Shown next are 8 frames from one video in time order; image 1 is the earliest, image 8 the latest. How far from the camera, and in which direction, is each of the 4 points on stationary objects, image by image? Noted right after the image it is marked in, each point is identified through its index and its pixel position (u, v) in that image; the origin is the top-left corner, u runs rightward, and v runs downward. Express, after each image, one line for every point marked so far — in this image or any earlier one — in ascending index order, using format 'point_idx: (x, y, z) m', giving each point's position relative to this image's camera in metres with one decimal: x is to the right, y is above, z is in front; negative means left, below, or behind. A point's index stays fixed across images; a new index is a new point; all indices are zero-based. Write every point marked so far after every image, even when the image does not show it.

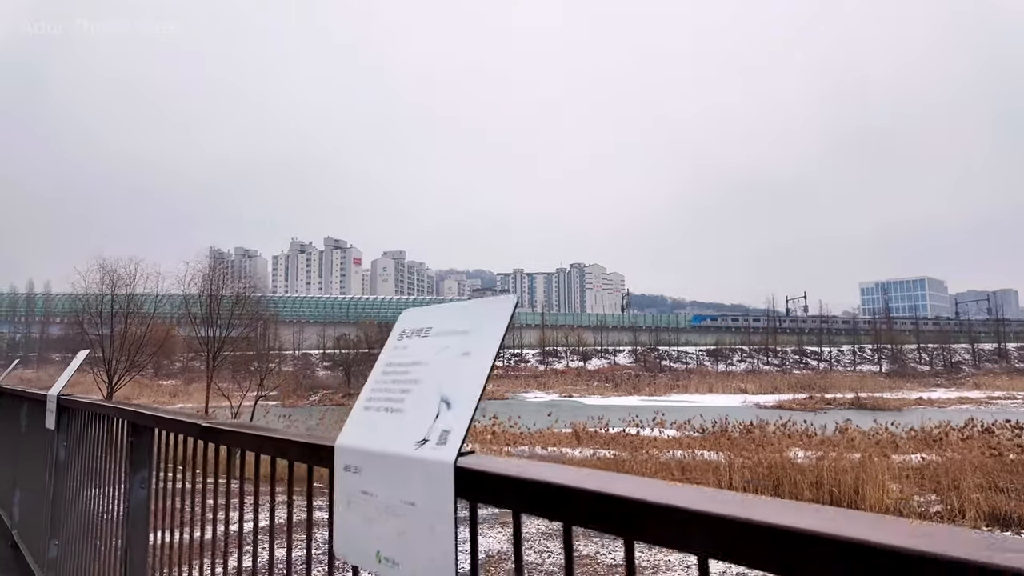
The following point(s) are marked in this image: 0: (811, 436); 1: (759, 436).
0: (+8.9, -4.5, +19.8) m
1: (+7.1, -4.4, +18.8) m
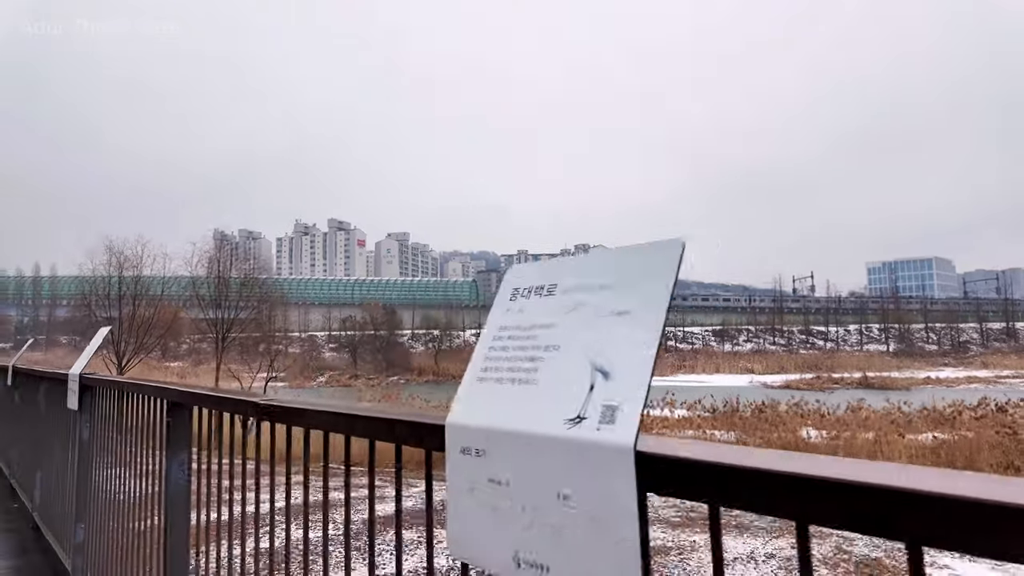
0: (+9.2, -3.8, +19.7) m
1: (+7.5, -3.8, +18.7) m
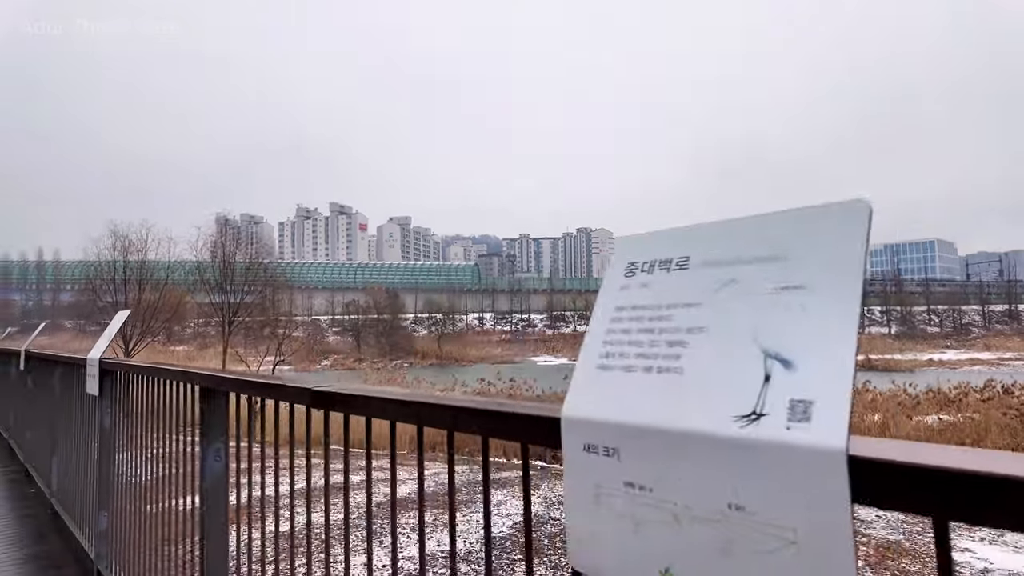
0: (+9.4, -3.3, +19.6) m
1: (+7.6, -3.3, +18.7) m
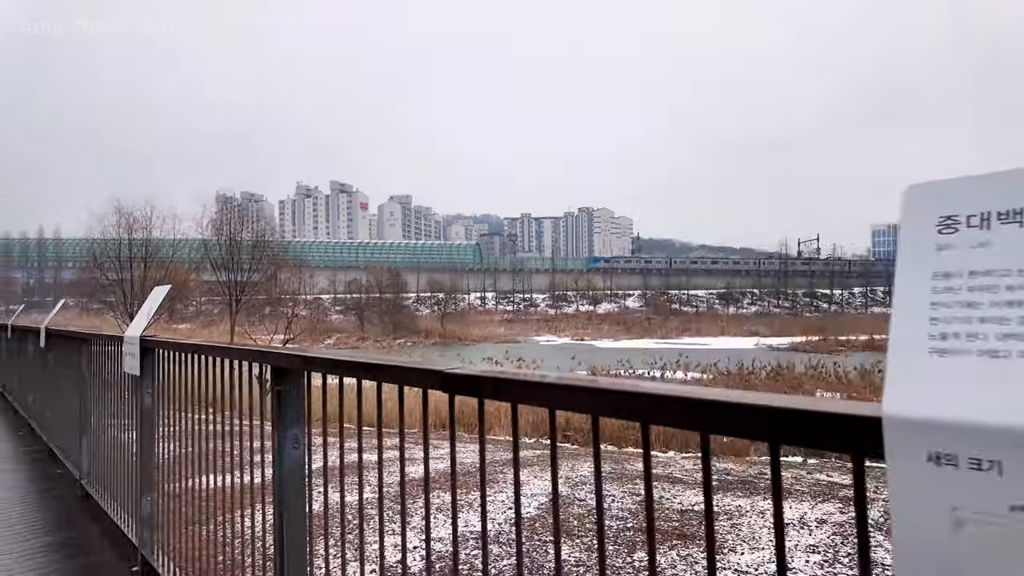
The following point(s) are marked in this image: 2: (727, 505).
0: (+9.7, -2.7, +19.6) m
1: (+7.9, -2.7, +18.6) m
2: (+2.2, -2.2, +6.5) m
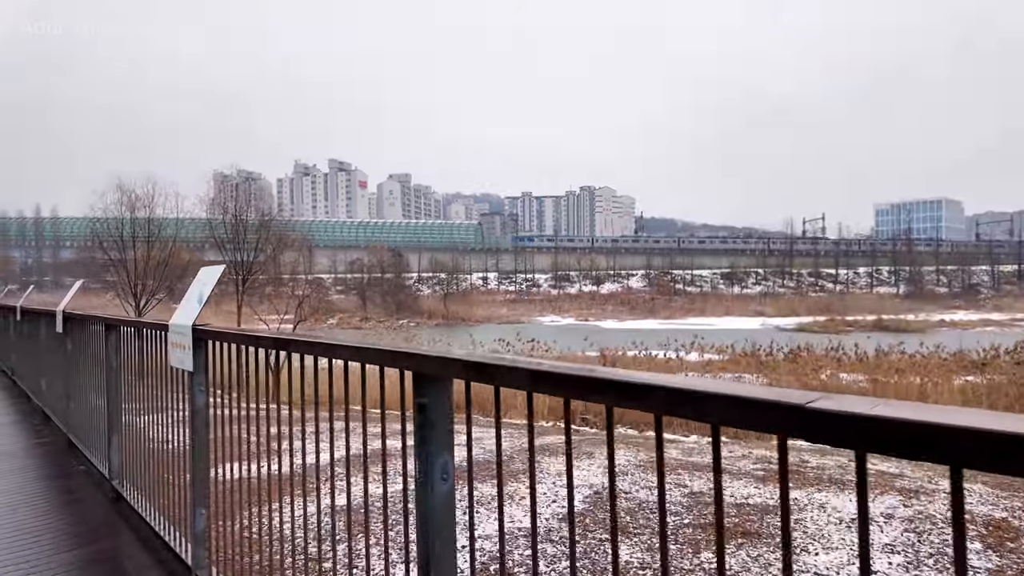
0: (+10.1, -2.1, +19.2) m
1: (+8.3, -2.1, +18.3) m
2: (+2.6, -2.0, +6.1) m
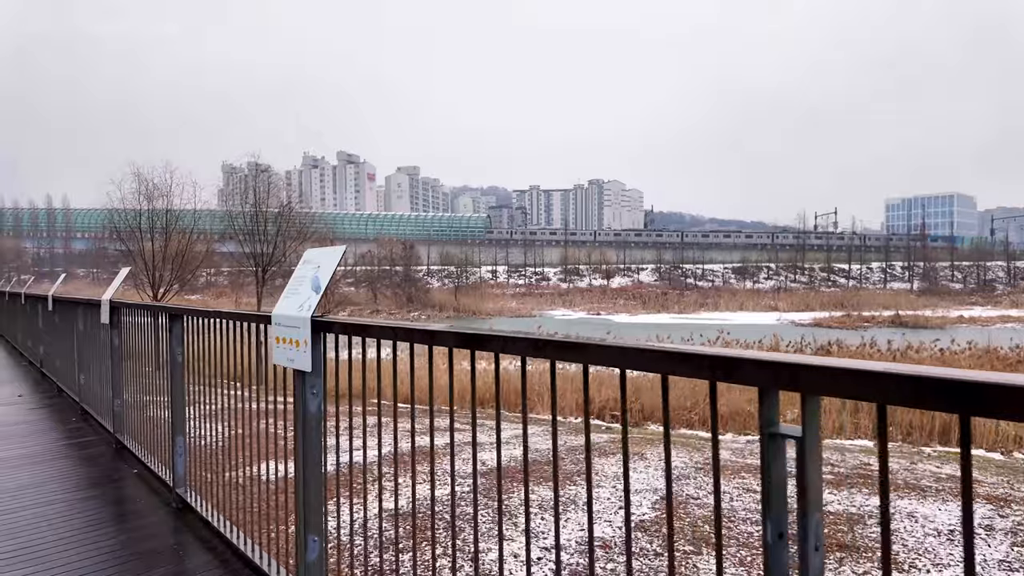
0: (+10.7, -1.9, +18.8) m
1: (+9.0, -2.0, +17.8) m
2: (+3.2, -1.9, +5.7) m
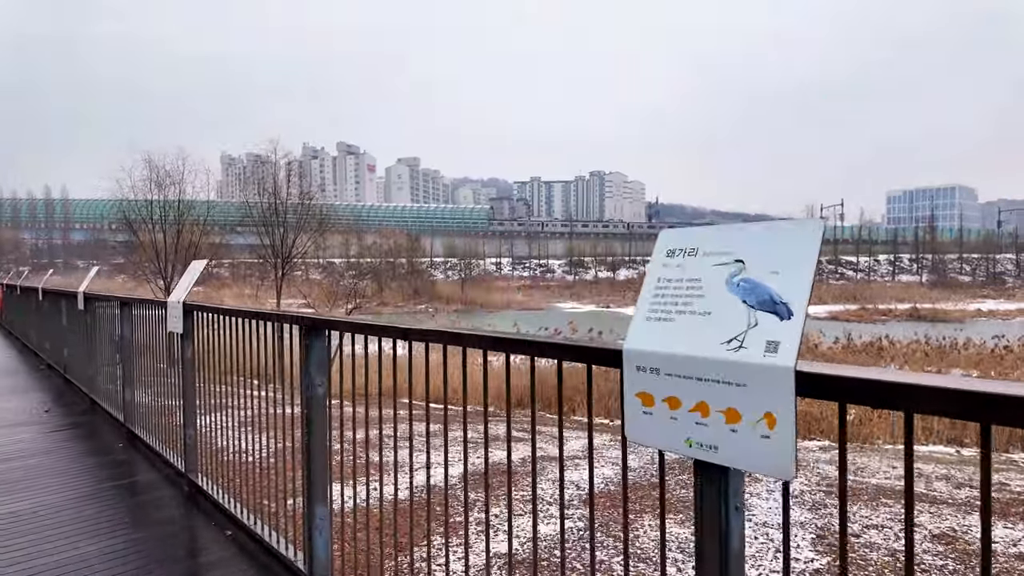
0: (+11.7, -1.7, +17.9) m
1: (+9.9, -1.8, +16.9) m
2: (+4.1, -1.9, +4.8) m
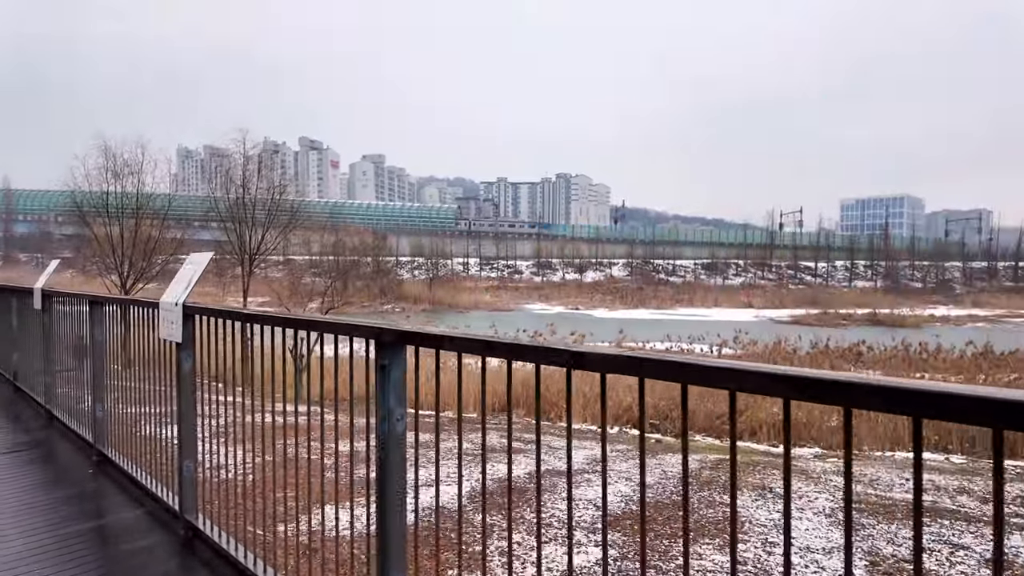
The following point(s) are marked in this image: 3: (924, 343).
0: (+11.1, -1.9, +18.0) m
1: (+9.4, -2.0, +16.9) m
2: (+4.3, -2.0, +4.5) m
3: (+12.8, -1.8, +19.8) m
